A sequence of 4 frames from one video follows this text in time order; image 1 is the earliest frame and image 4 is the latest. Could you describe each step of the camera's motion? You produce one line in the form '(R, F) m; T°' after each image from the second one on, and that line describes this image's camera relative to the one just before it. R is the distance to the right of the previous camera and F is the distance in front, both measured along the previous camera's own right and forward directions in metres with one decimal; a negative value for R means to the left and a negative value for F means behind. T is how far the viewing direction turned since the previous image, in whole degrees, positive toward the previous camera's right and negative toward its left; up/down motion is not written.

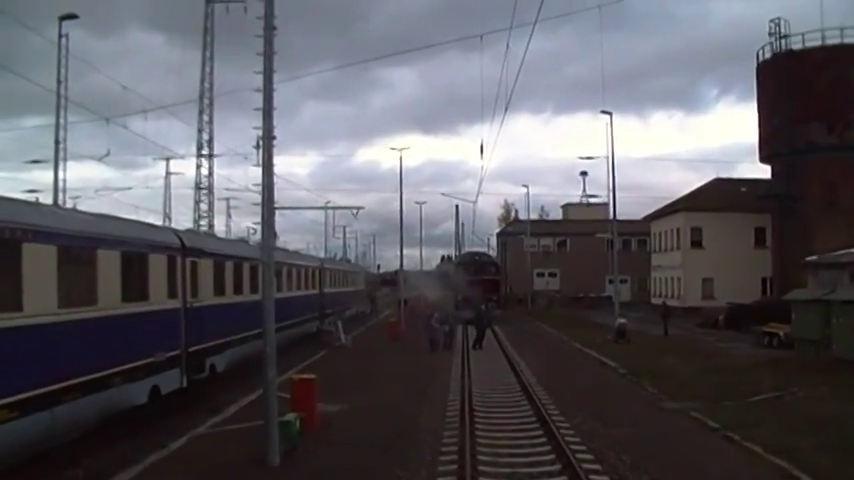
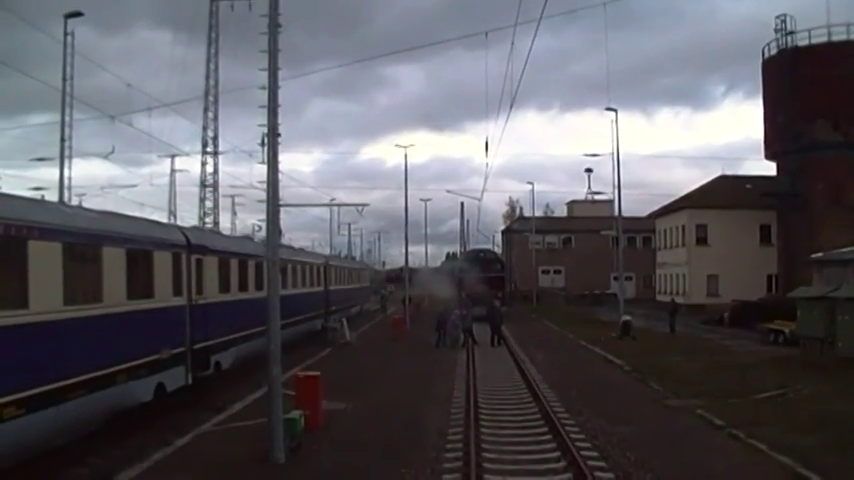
(0.0, 0.0) m; 0°
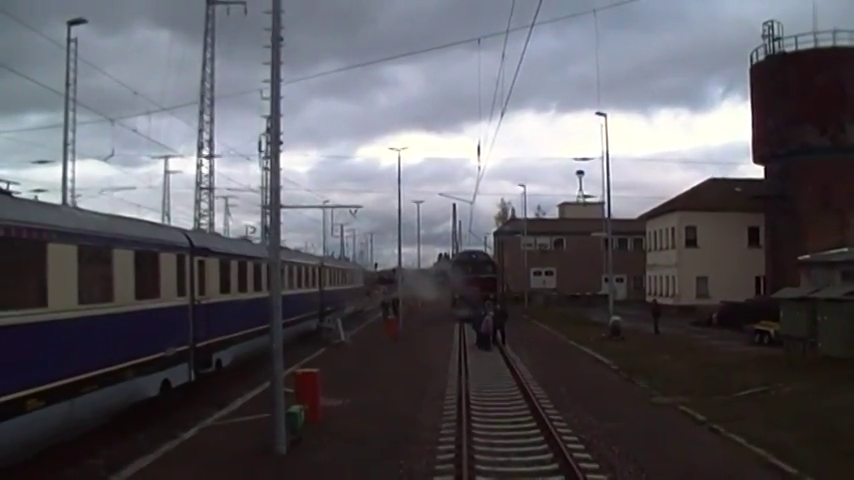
(0.0, -0.7) m; 0°
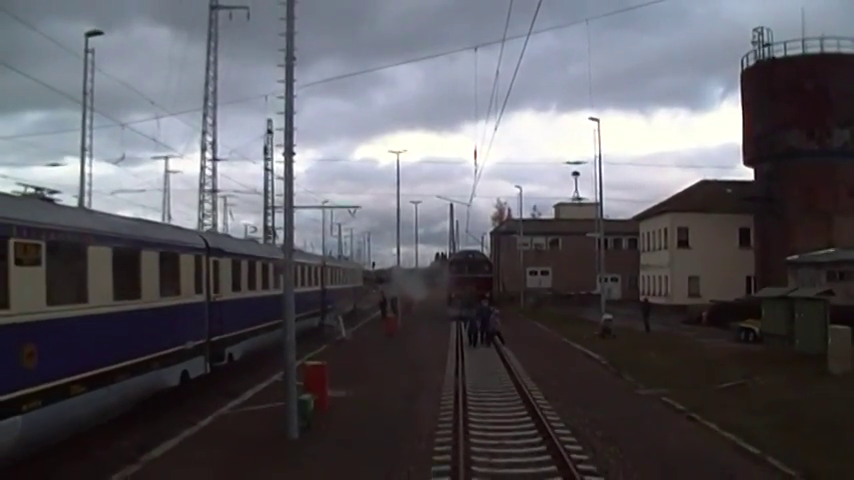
(0.0, -1.3) m; 0°
